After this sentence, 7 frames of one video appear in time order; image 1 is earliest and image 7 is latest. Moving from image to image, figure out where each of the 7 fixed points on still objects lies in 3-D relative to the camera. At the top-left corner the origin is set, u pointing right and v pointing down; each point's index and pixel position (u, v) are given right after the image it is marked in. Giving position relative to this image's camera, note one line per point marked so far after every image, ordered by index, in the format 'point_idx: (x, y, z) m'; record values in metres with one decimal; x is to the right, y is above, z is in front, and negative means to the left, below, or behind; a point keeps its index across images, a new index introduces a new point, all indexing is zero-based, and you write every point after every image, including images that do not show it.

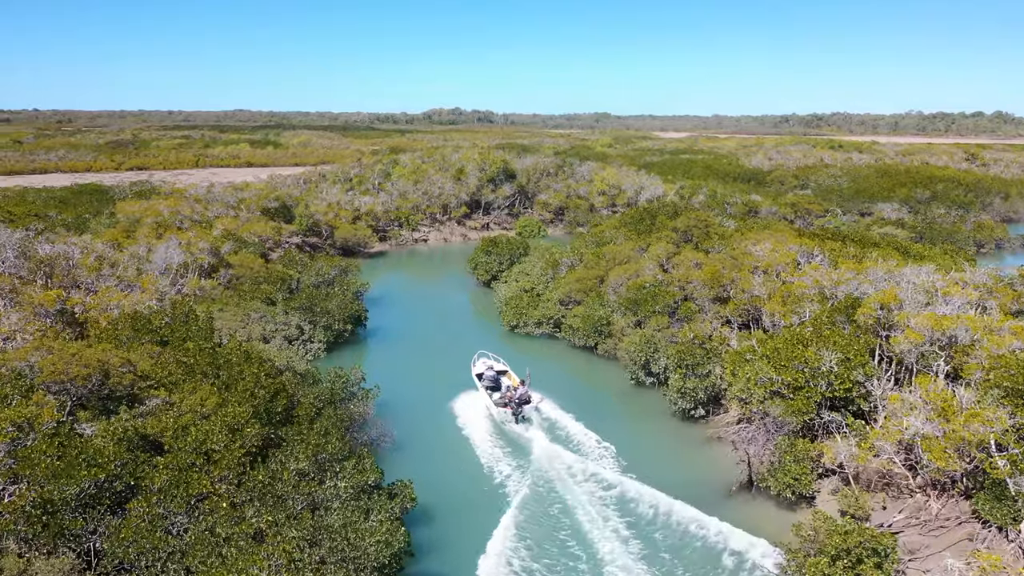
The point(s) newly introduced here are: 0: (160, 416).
0: (-8.3, -3.0, +19.4) m
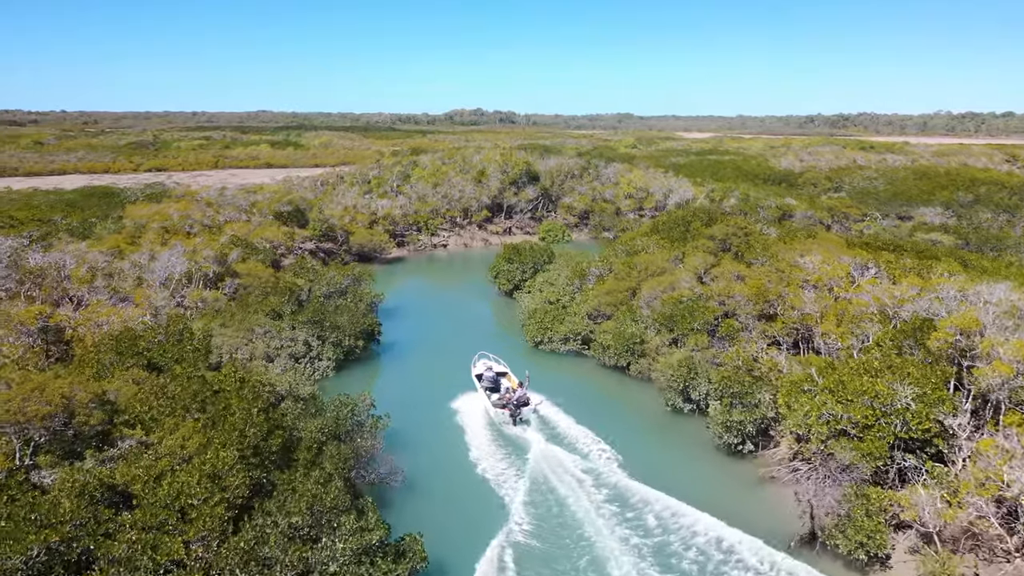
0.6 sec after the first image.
0: (-7.7, -3.5, +16.8) m
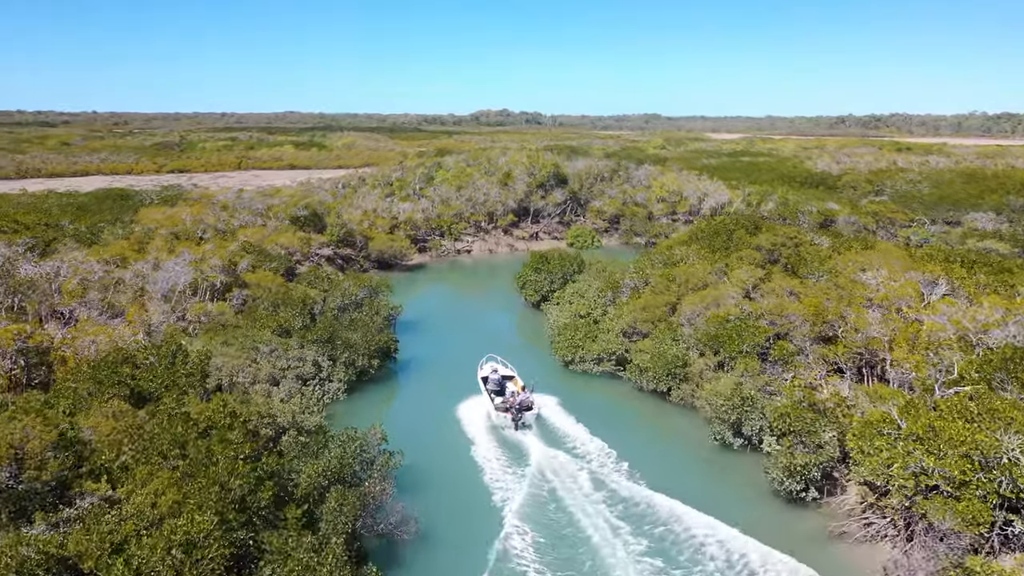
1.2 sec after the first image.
0: (-7.2, -4.0, +14.1) m
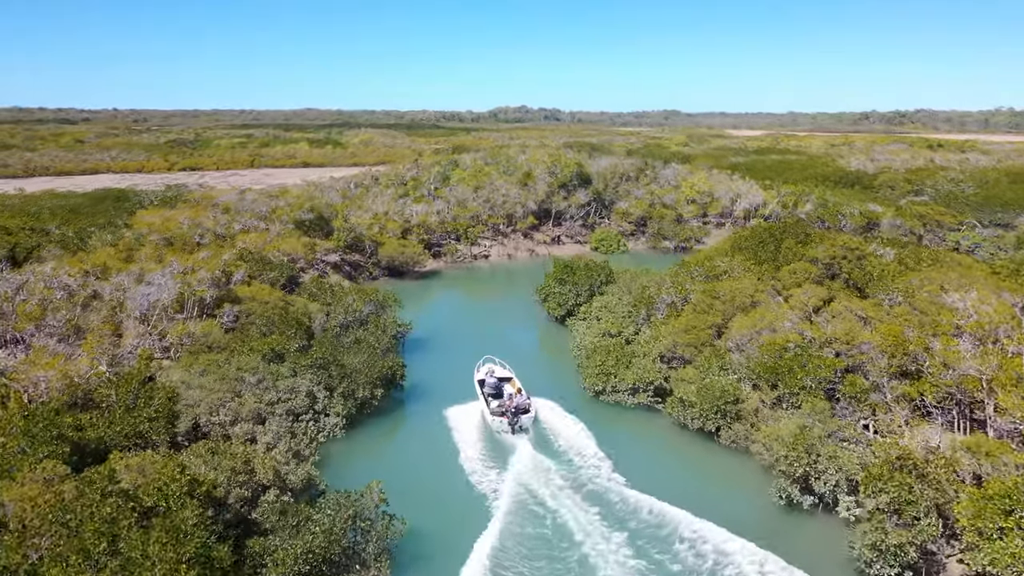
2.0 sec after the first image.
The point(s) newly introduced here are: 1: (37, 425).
0: (-6.8, -4.7, +10.3) m
1: (-10.2, -2.9, +17.8) m
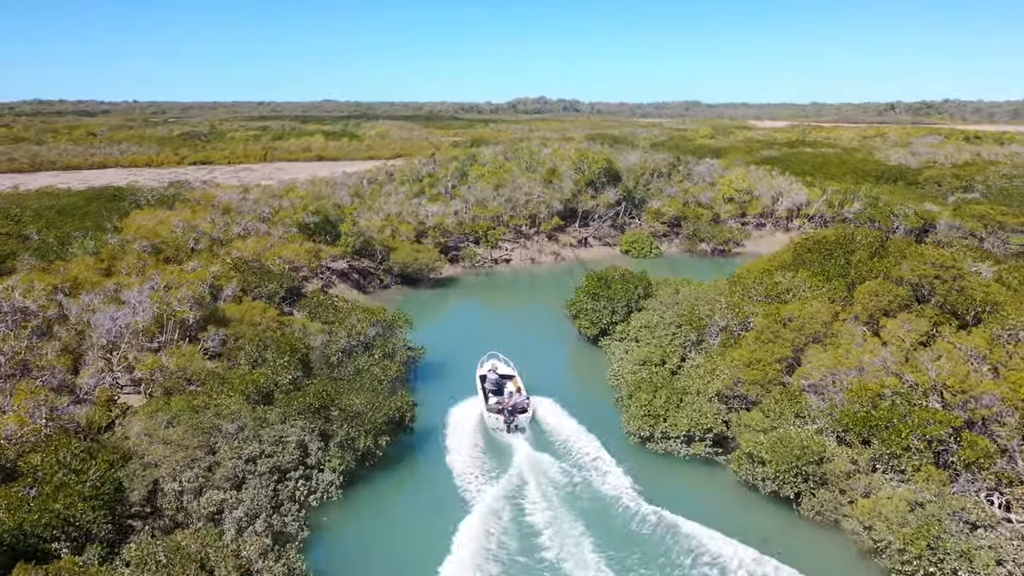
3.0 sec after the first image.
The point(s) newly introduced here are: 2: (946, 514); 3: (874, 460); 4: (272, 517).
0: (-6.3, -5.7, +5.9) m
1: (-9.5, -3.7, +13.5) m
2: (+9.0, -4.7, +17.1) m
3: (+8.7, -4.0, +19.8) m
4: (-5.3, -5.1, +19.1) m
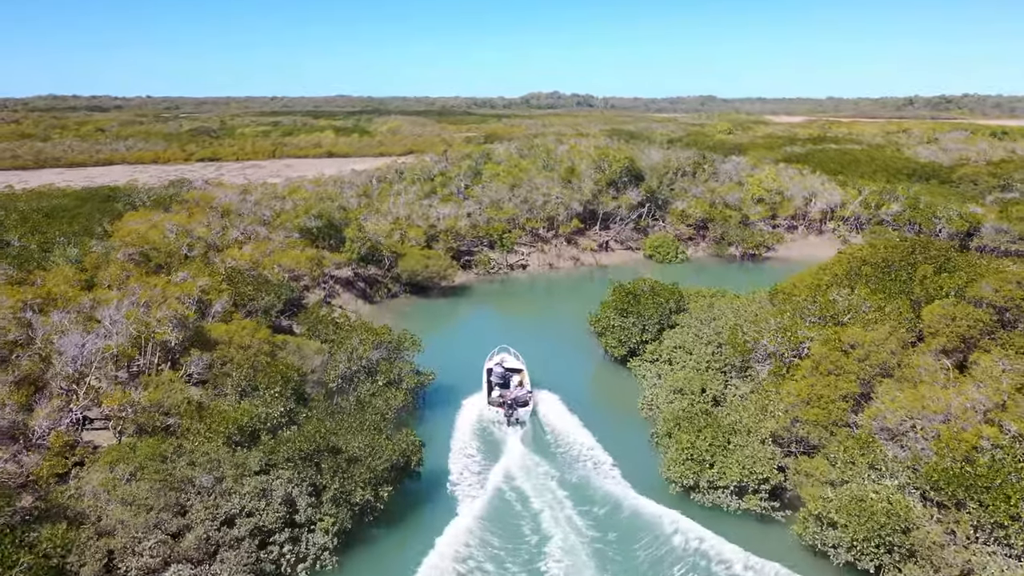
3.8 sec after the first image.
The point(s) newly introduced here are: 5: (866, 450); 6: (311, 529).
0: (-6.0, -6.4, +2.8) m
1: (-9.1, -4.4, +10.4) m
2: (+9.5, -5.3, +13.7) m
3: (+9.2, -4.7, +16.5) m
4: (-4.8, -5.8, +16.0) m
5: (+8.2, -3.8, +19.1) m
6: (-4.5, -5.4, +18.5) m
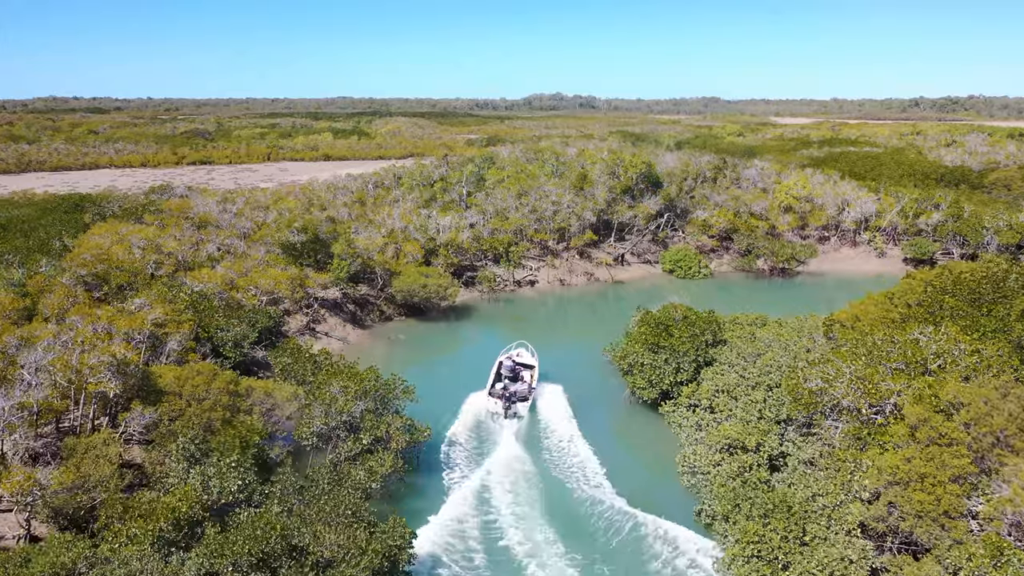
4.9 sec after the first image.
0: (-5.8, -7.3, -1.9) m
1: (-8.8, -5.3, +5.7) m
2: (+9.8, -6.3, +9.0) m
3: (+9.5, -5.7, +11.7) m
4: (-4.5, -6.7, +11.3) m
5: (+8.5, -4.8, +14.4) m
6: (-4.2, -6.3, +13.9) m
